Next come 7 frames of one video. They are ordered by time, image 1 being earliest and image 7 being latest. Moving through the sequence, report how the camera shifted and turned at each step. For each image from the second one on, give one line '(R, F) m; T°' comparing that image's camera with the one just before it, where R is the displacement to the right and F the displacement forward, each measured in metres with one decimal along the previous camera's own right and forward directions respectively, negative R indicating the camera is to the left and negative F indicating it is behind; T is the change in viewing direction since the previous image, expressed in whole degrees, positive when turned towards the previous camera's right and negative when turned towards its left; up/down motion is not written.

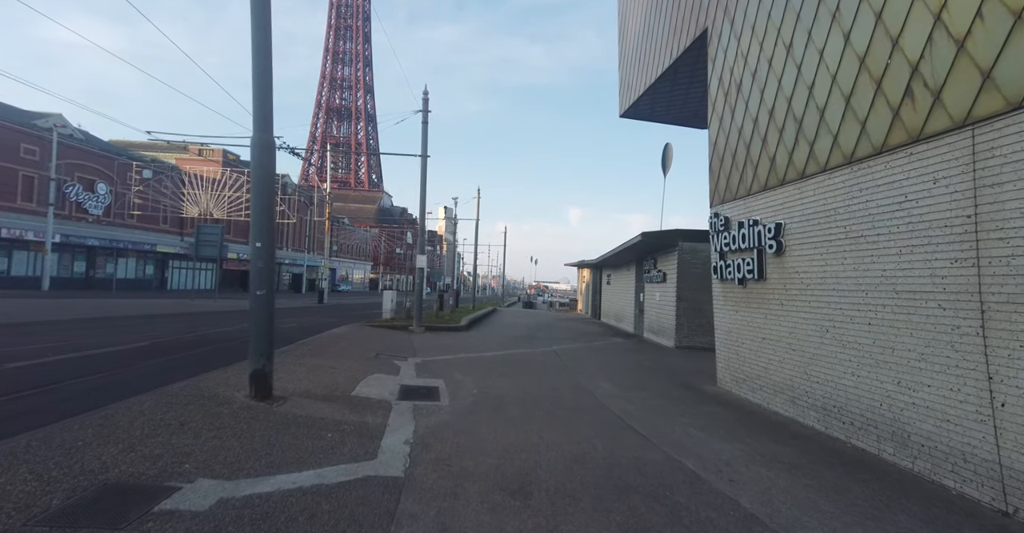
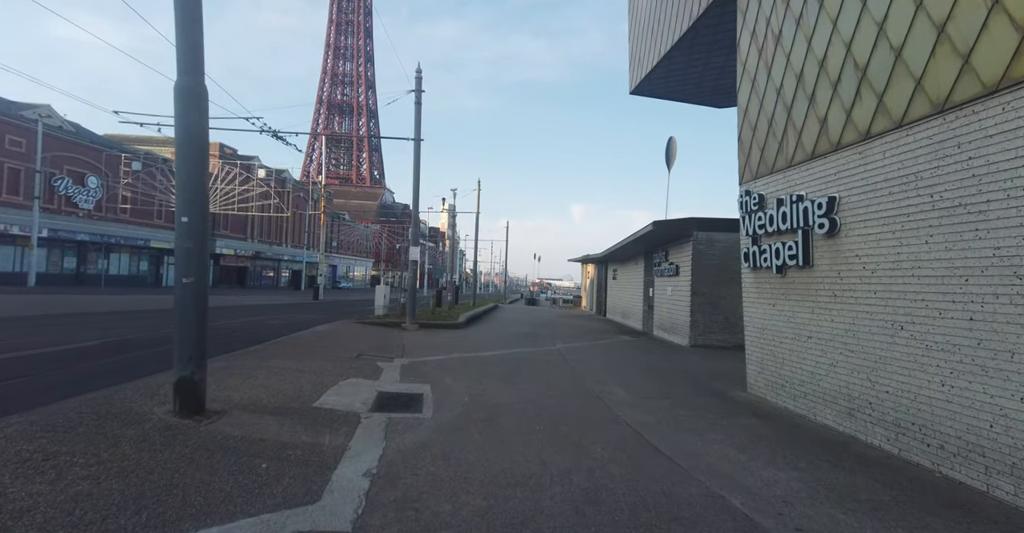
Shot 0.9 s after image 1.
(+0.1, +1.2) m; 0°
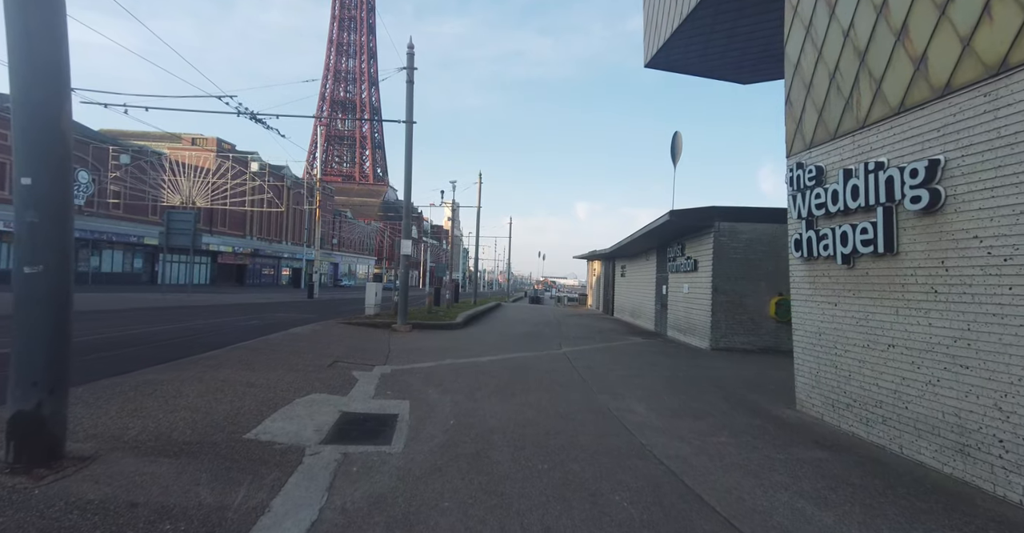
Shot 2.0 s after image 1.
(+0.1, +1.4) m; -1°
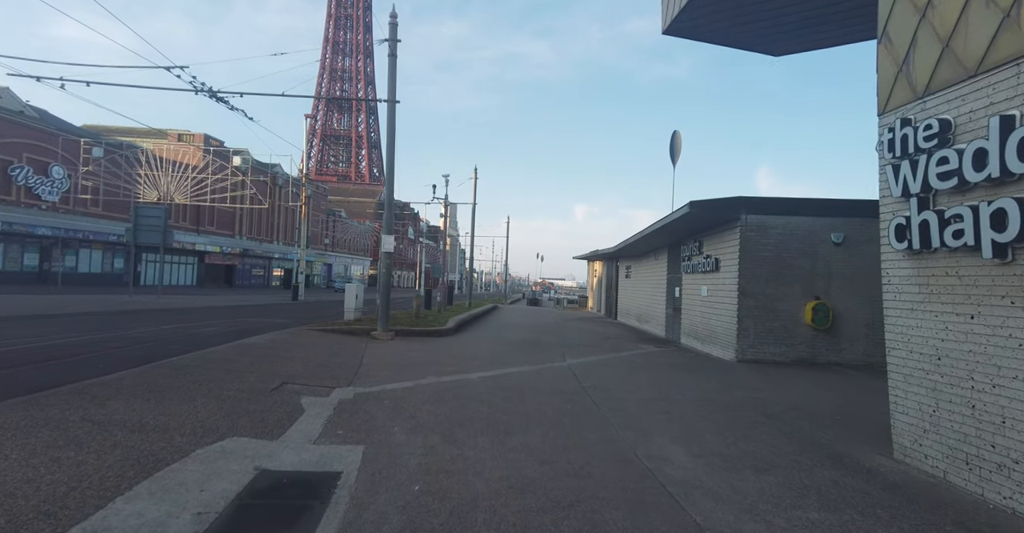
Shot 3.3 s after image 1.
(0.0, +1.7) m; 0°
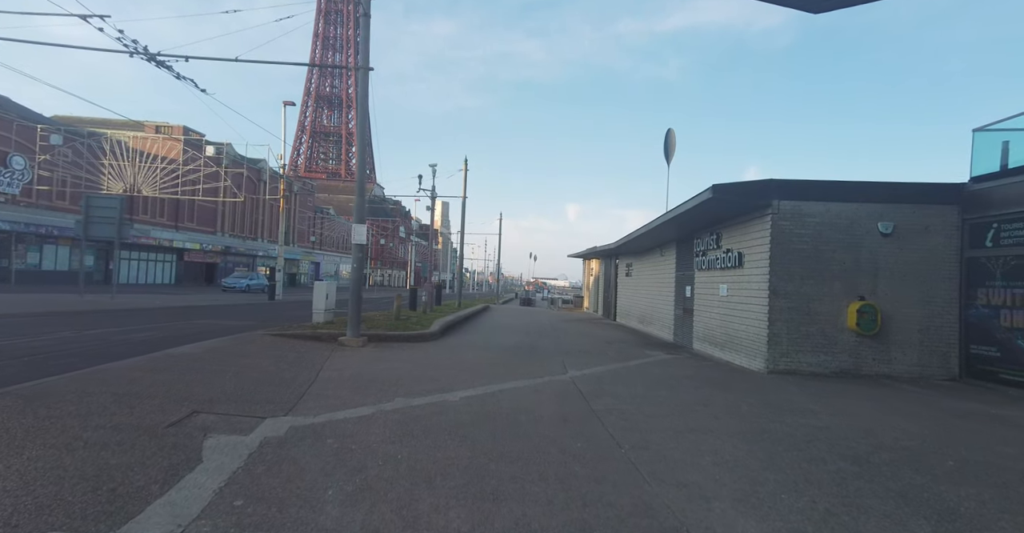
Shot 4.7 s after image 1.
(0.0, +1.8) m; +1°
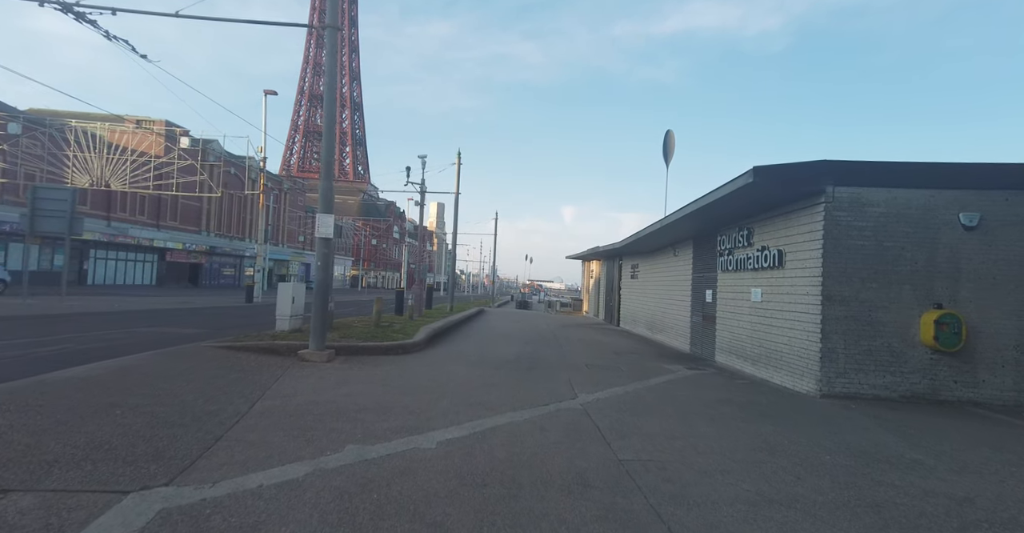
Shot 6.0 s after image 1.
(0.0, +1.8) m; +1°
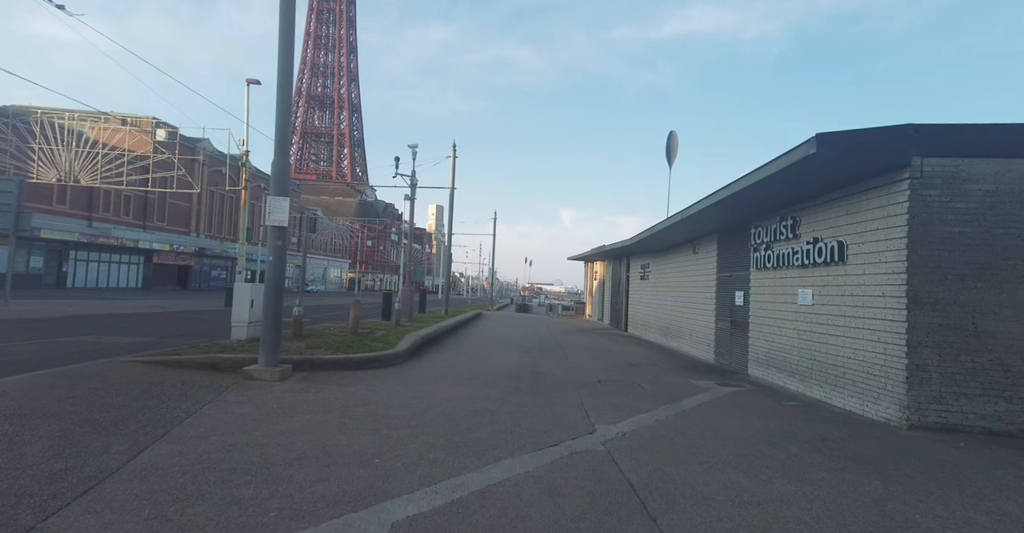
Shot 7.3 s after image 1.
(0.0, +1.8) m; 0°
